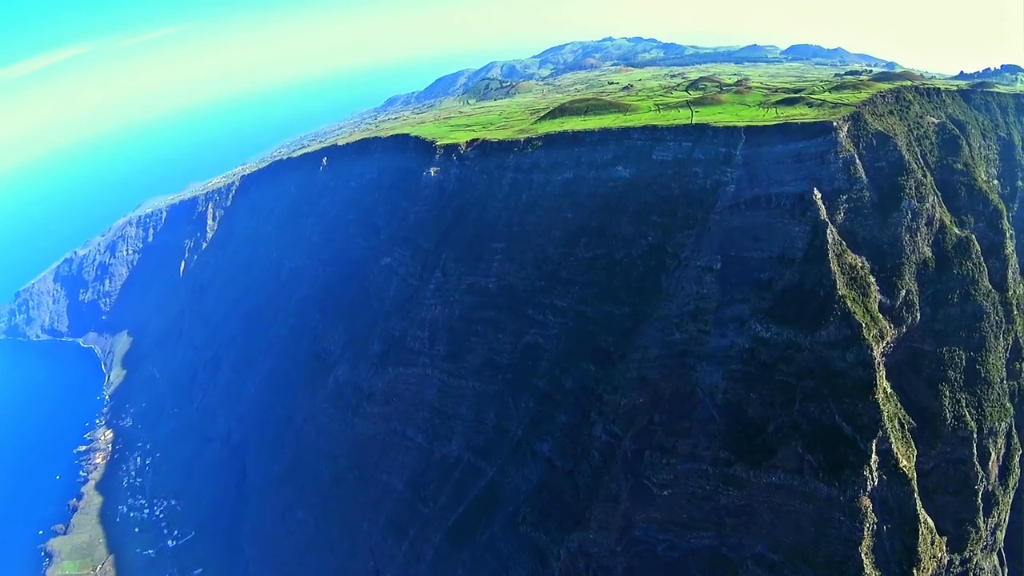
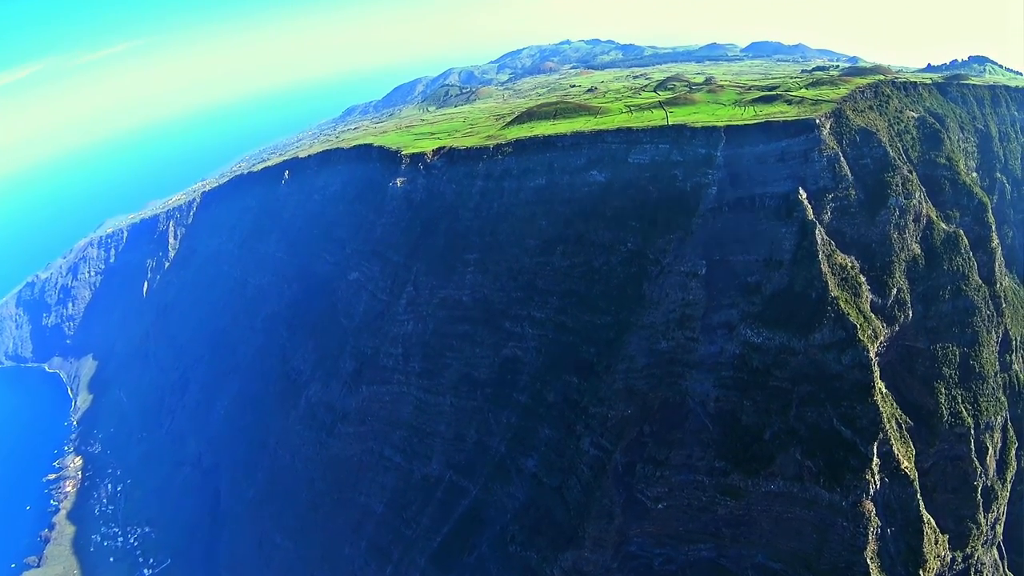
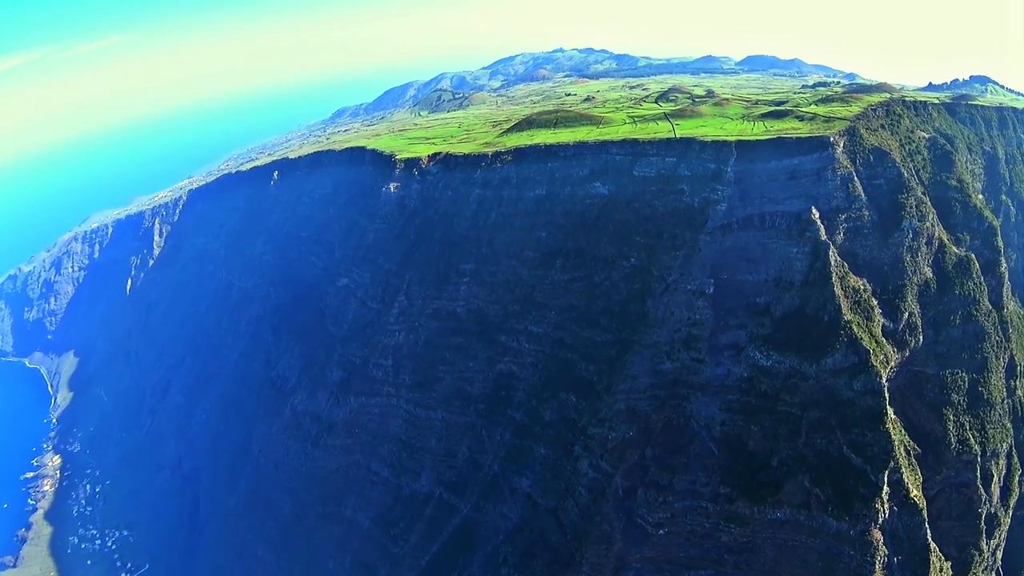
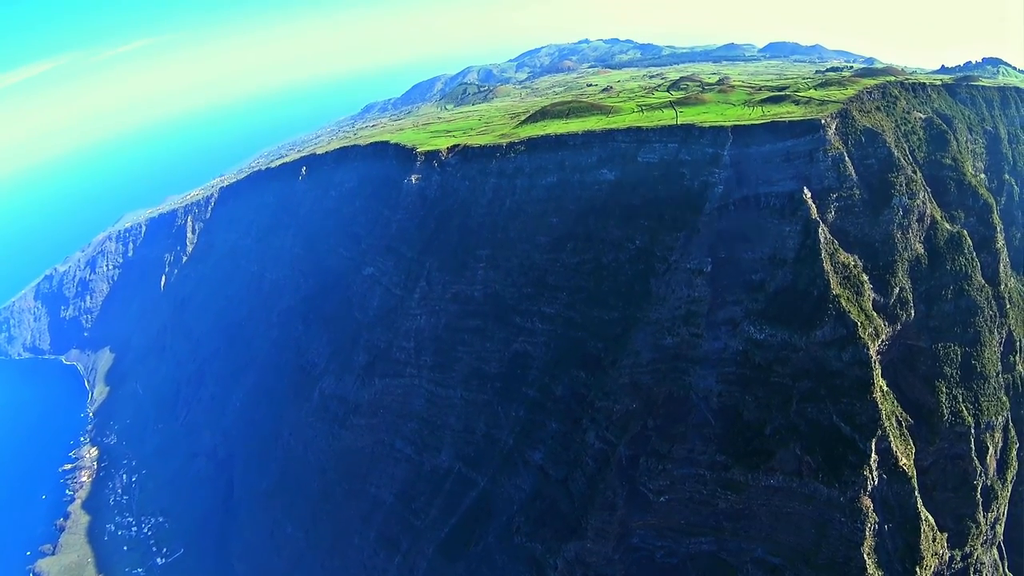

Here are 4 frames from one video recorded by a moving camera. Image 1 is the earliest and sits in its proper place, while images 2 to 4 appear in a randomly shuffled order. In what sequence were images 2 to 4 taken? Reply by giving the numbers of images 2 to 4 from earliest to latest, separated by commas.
4, 2, 3
